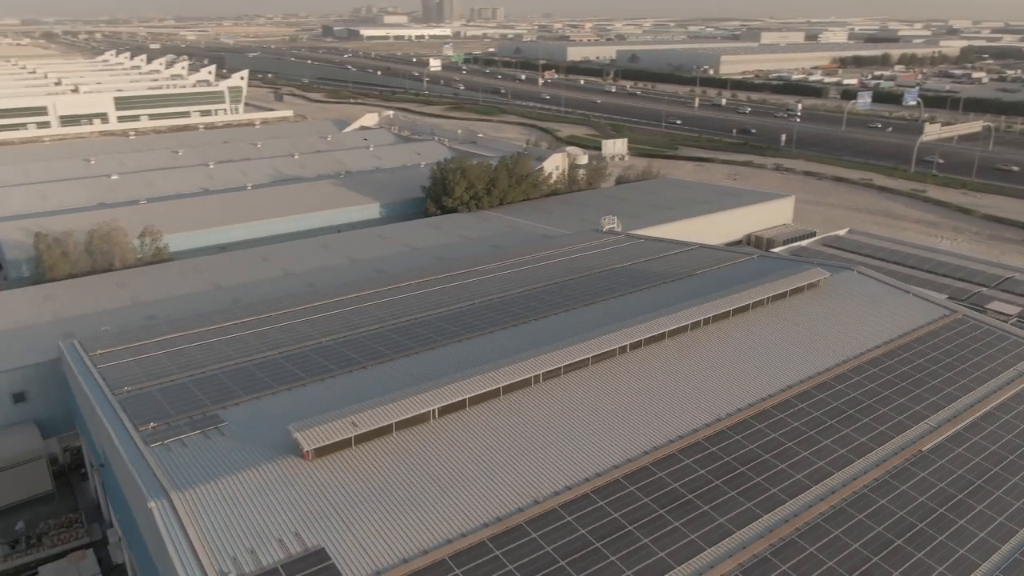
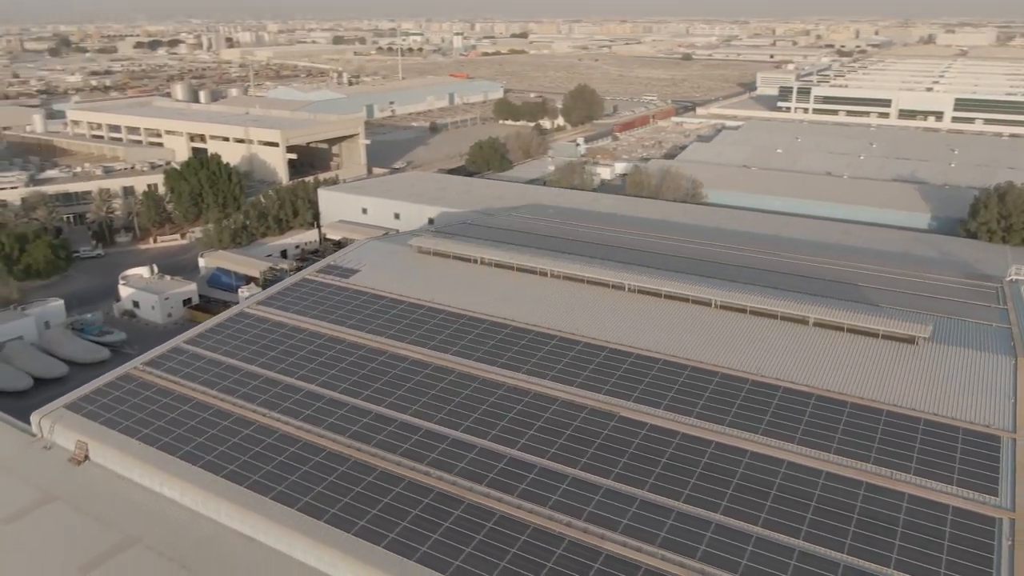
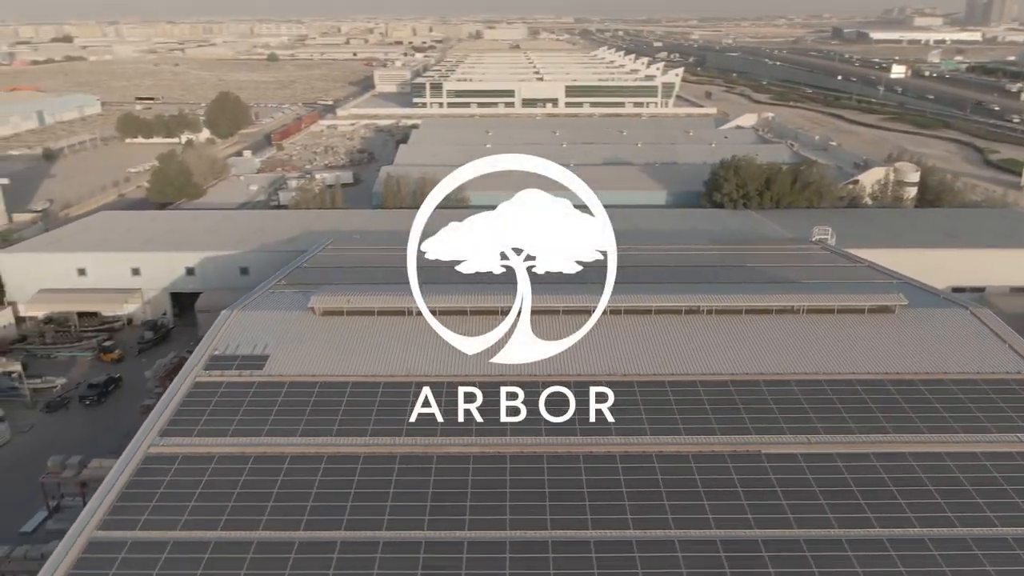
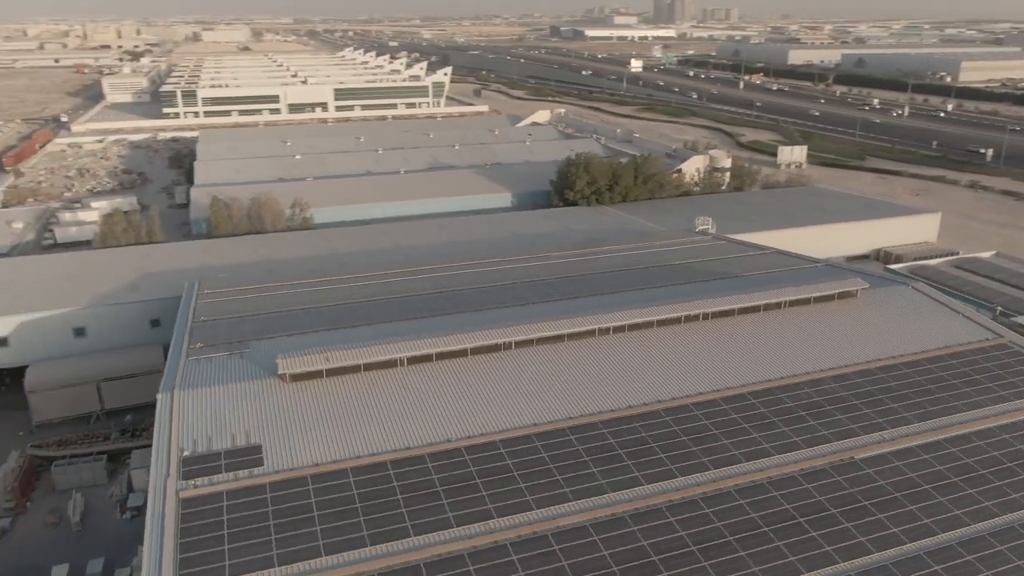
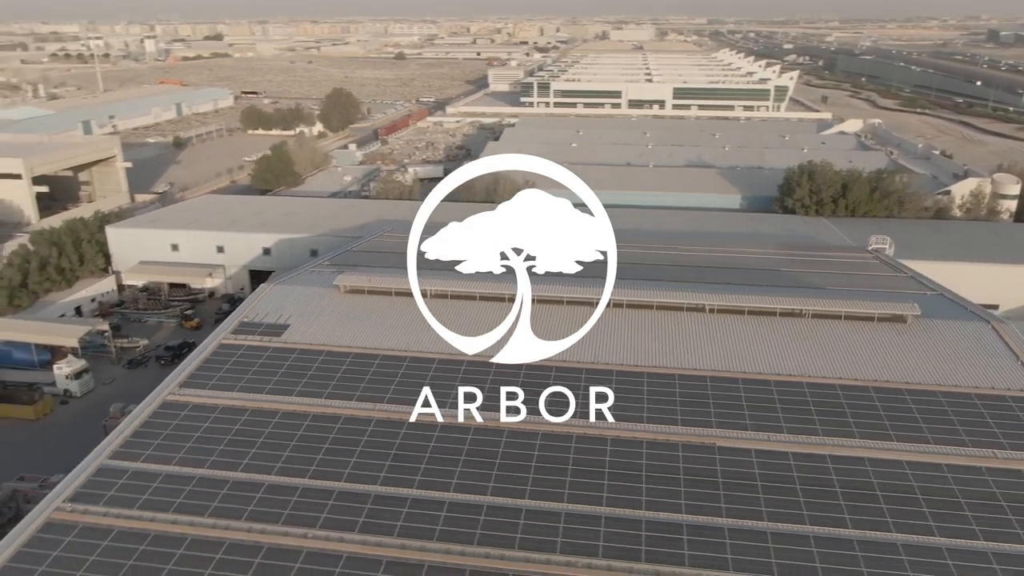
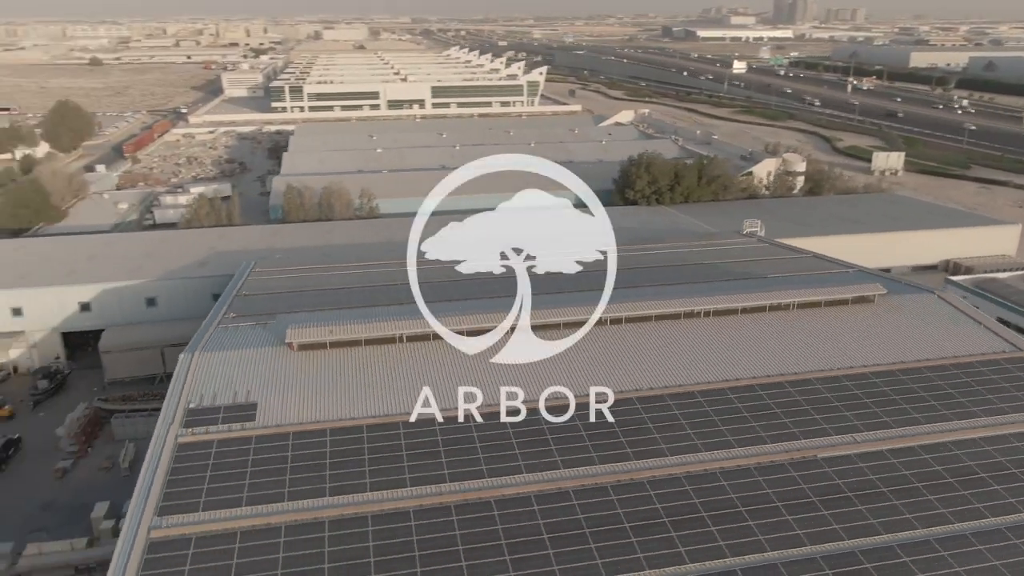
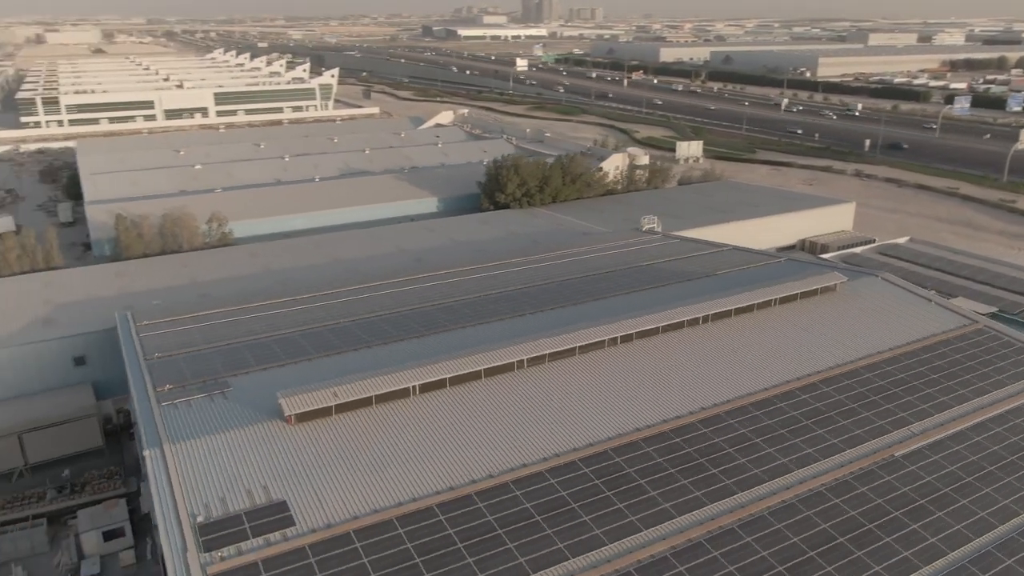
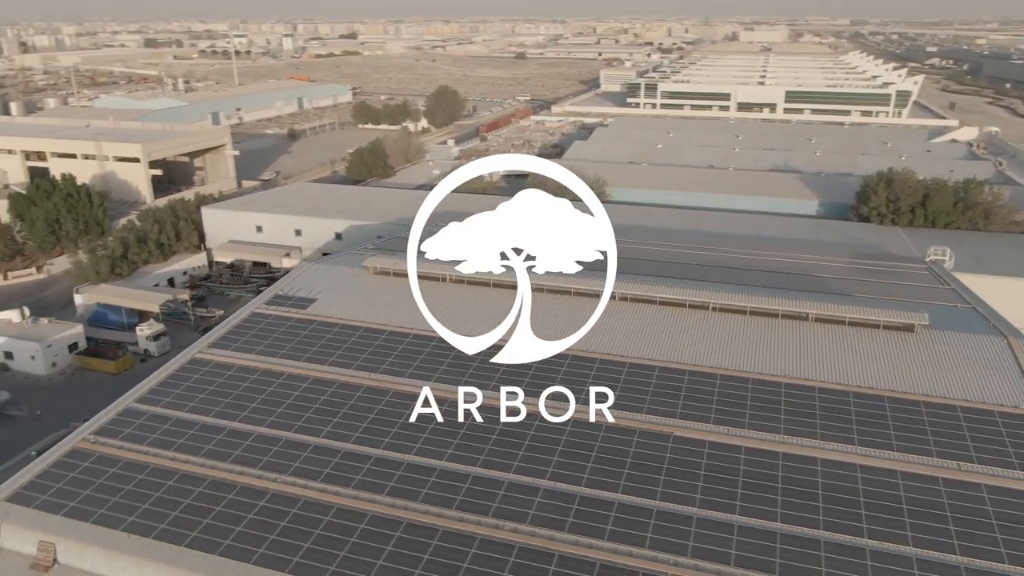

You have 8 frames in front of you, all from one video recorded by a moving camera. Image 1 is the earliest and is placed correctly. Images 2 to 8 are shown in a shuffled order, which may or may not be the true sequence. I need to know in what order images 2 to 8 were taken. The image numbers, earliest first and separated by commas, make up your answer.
7, 4, 6, 3, 5, 8, 2
